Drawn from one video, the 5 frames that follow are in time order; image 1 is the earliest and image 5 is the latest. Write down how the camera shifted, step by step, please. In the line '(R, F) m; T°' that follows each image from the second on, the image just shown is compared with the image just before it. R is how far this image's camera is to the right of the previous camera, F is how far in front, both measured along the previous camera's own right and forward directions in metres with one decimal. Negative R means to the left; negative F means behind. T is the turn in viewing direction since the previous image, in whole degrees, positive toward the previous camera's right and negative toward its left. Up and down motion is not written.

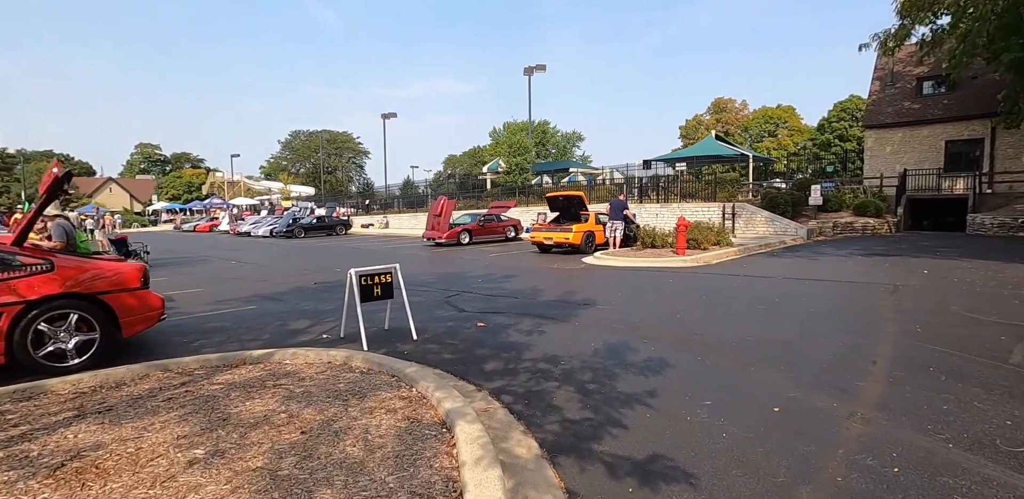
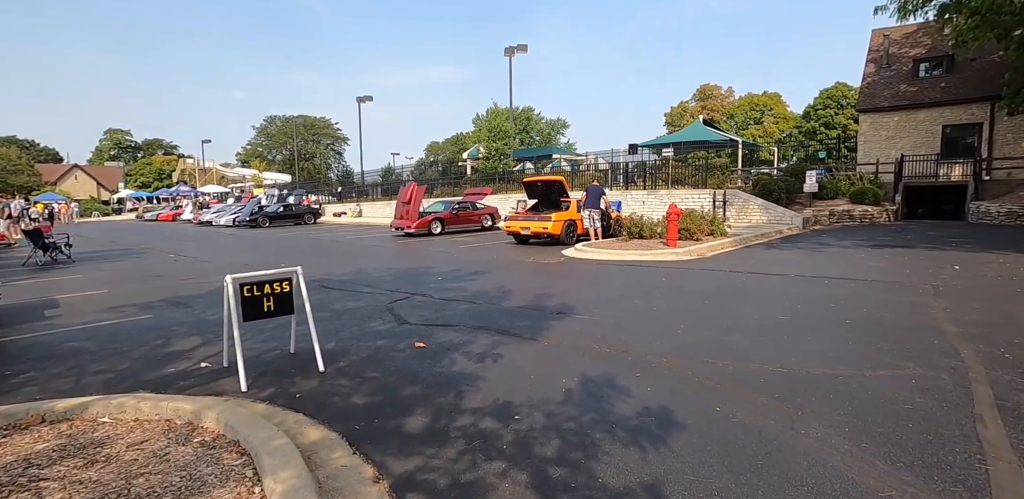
(+0.4, +1.8) m; +2°
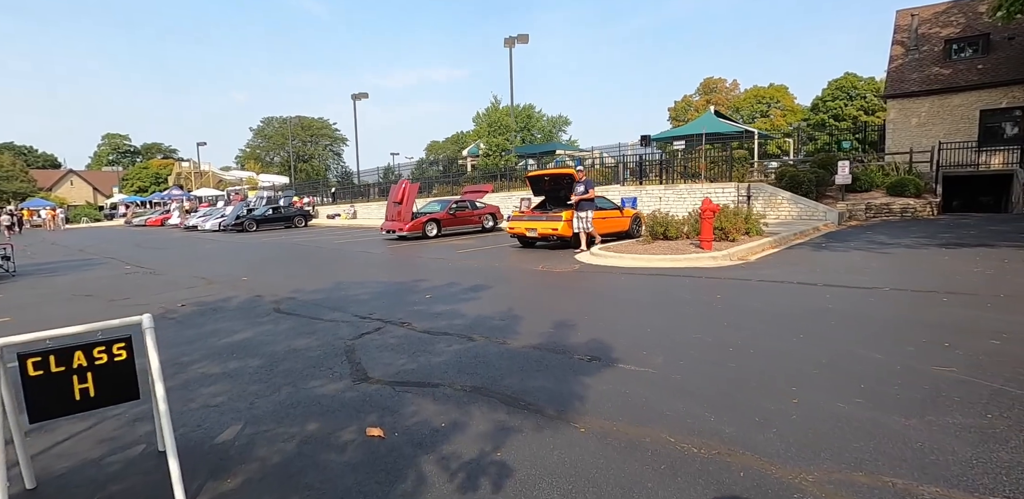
(-0.1, +2.2) m; 0°
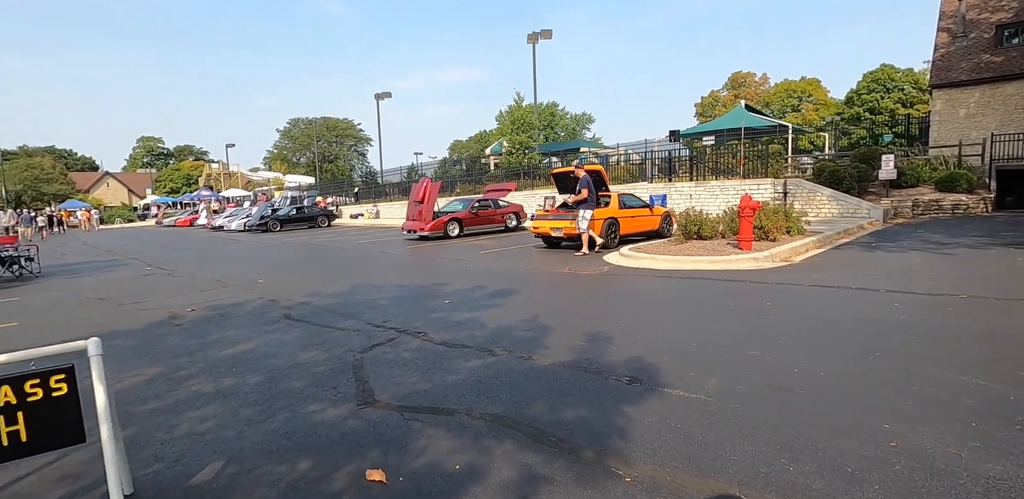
(0.0, +0.6) m; -3°
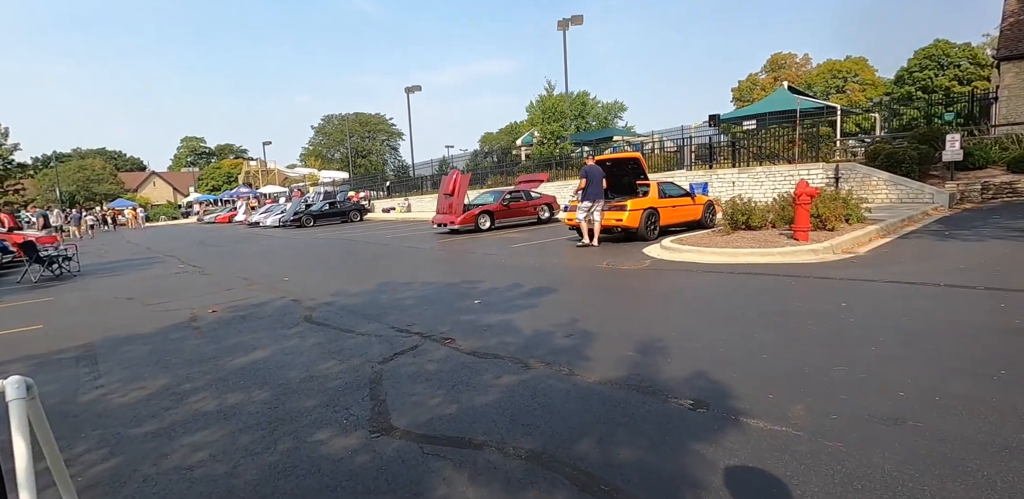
(0.0, +0.6) m; -4°
